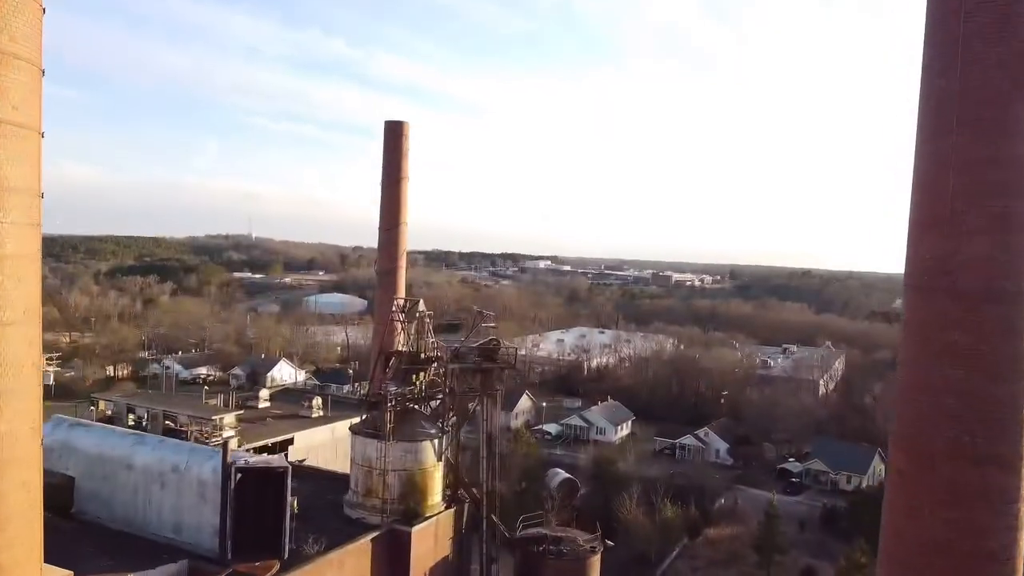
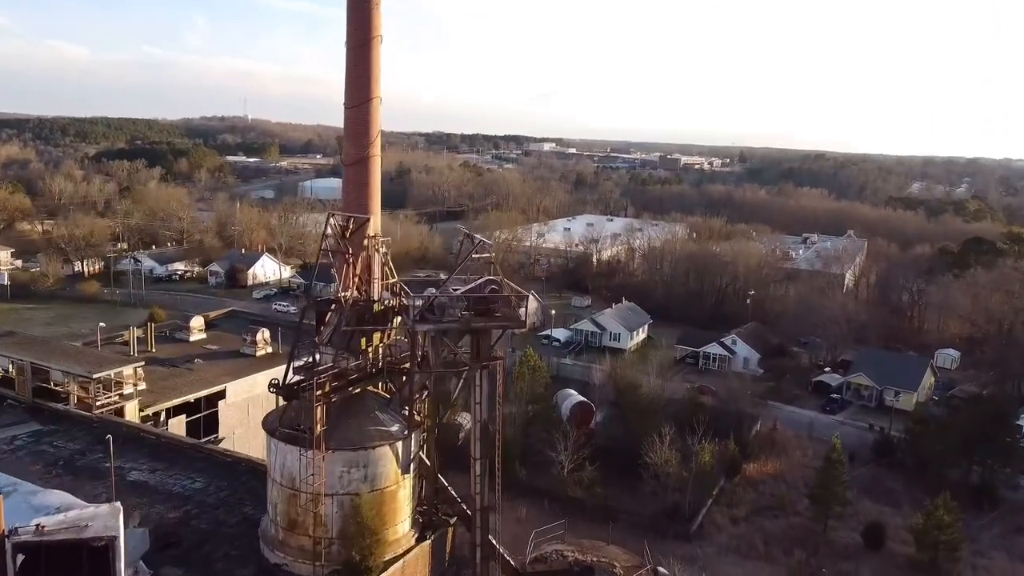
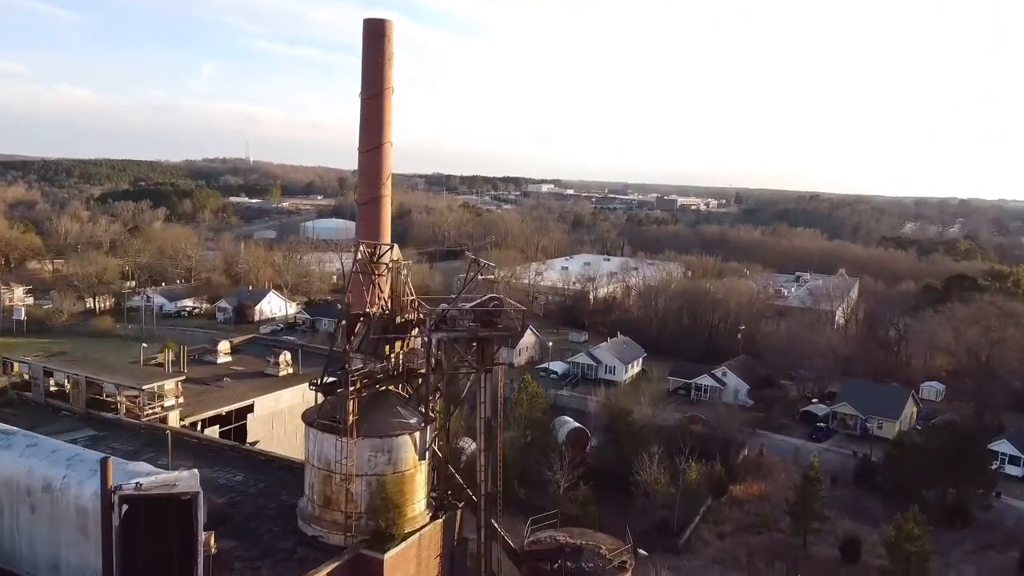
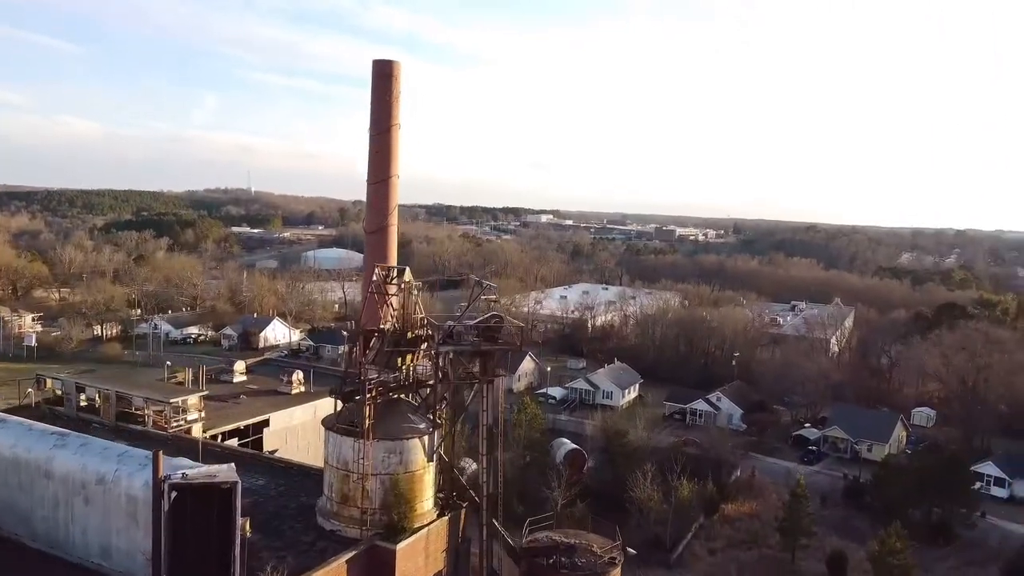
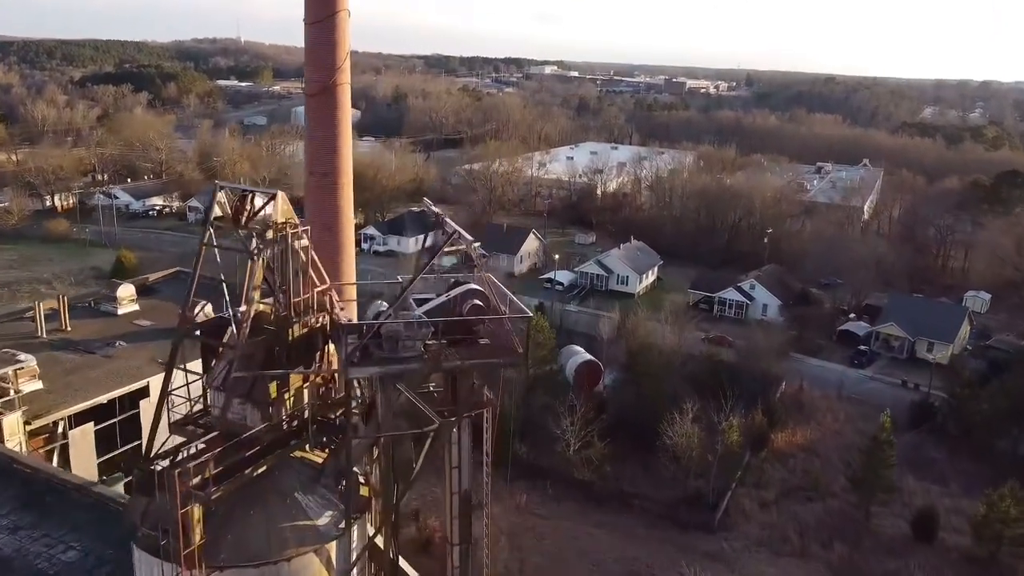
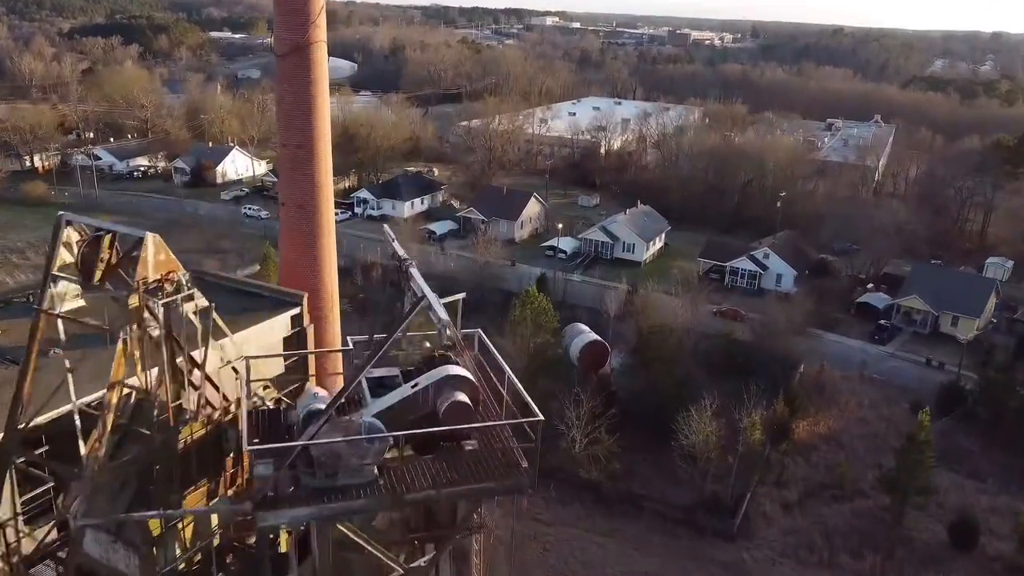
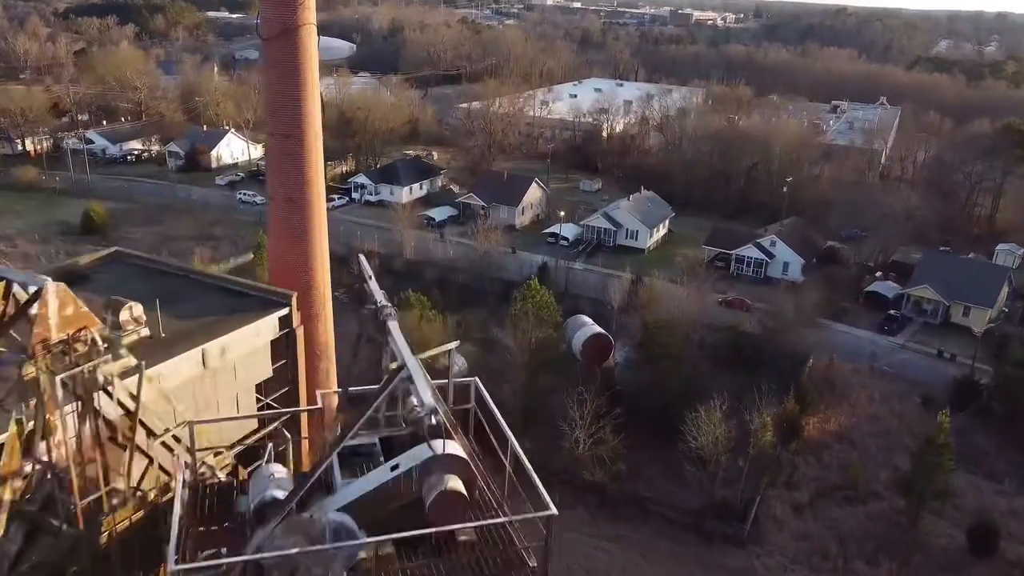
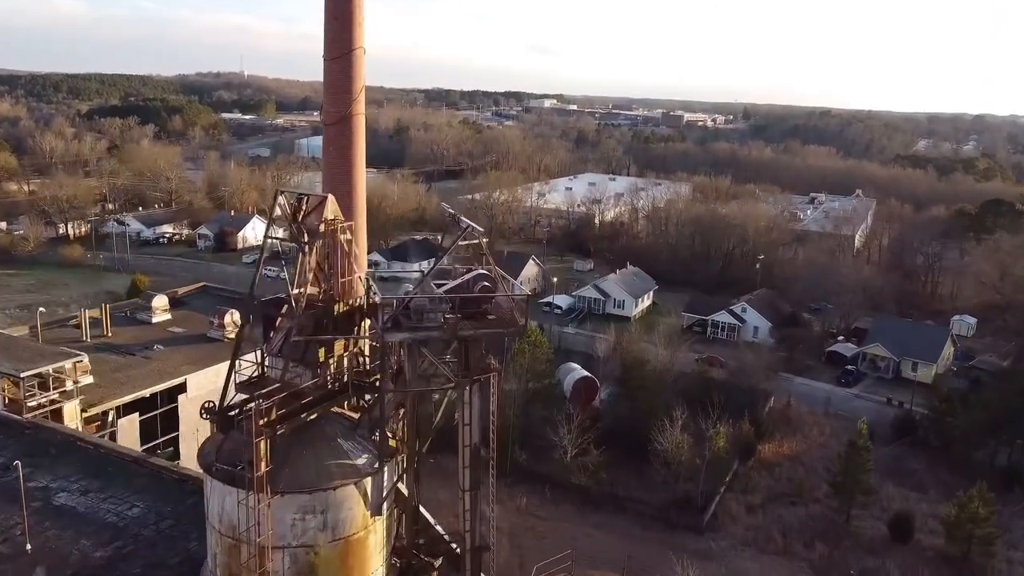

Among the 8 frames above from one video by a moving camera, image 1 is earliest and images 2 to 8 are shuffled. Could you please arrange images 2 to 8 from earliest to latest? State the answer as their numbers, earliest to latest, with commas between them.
4, 3, 2, 8, 5, 6, 7
